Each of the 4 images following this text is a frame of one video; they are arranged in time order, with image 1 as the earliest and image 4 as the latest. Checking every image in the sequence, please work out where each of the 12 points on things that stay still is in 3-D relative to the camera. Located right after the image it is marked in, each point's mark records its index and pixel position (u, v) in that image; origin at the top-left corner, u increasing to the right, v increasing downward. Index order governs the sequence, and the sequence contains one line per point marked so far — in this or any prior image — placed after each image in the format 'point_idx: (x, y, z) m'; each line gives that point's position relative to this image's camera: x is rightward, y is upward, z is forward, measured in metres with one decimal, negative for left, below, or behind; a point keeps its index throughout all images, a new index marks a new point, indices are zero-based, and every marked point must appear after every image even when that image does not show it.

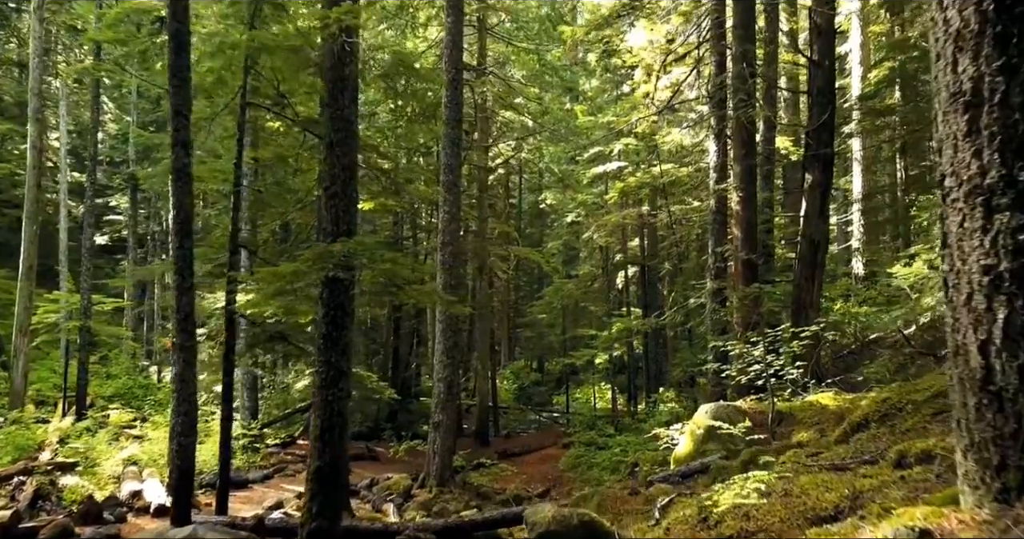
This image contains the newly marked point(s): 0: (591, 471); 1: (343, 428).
0: (+1.7, -4.4, +15.9) m
1: (-1.6, -1.5, +6.7) m
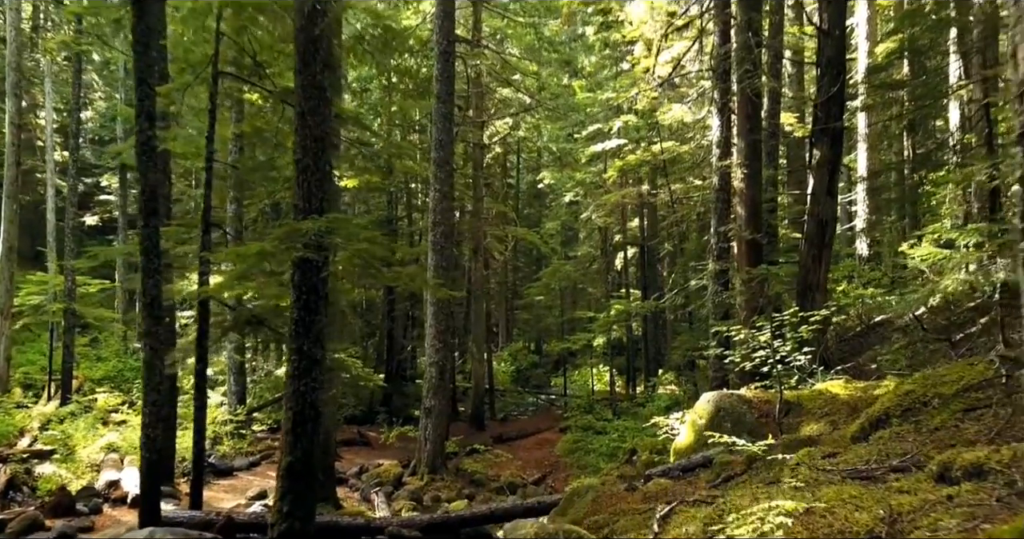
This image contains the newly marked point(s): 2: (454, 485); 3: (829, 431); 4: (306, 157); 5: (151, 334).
0: (+1.6, -4.0, +15.5) m
1: (-1.7, -1.3, +6.2) m
2: (-1.0, -3.9, +13.2) m
3: (+2.7, -1.4, +6.1) m
4: (-1.8, +1.0, +6.3) m
5: (-3.7, -0.7, +7.5) m
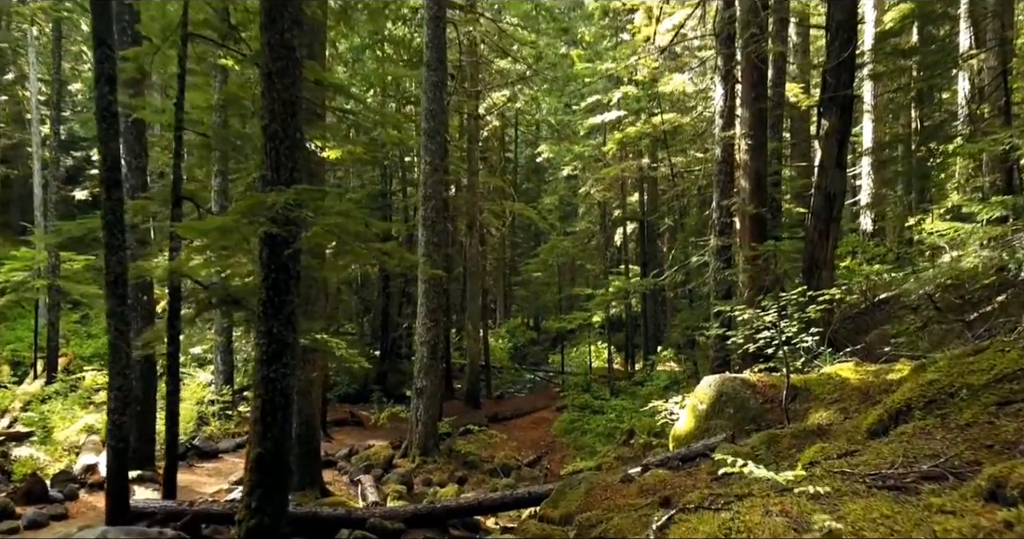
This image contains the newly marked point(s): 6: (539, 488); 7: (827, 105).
0: (+1.5, -3.5, +15.1) m
1: (-1.8, -1.1, +5.8) m
2: (-1.2, -3.5, +12.9) m
3: (+2.6, -1.2, +5.7) m
4: (-1.9, +1.2, +5.8) m
5: (-3.8, -0.4, +7.0) m
6: (+0.3, -2.2, +7.4) m
7: (+4.4, +2.3, +10.3) m
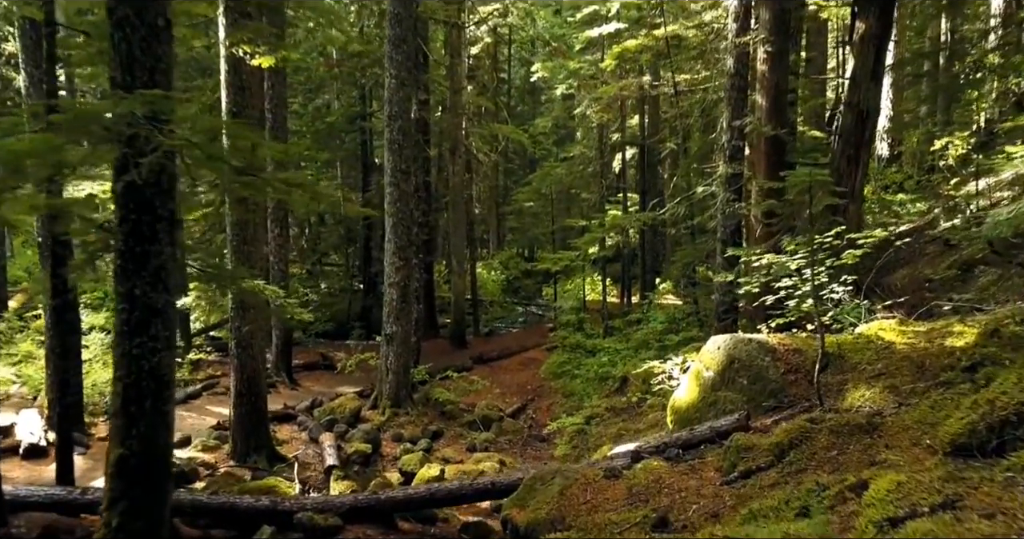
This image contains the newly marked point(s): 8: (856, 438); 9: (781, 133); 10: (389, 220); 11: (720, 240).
0: (+1.2, -2.2, +13.9) m
1: (-2.1, -0.8, +4.3) m
2: (-1.5, -2.4, +11.6) m
3: (+2.3, -0.8, +4.2) m
4: (-2.2, +1.5, +4.1) m
5: (-4.1, 0.0, +5.5) m
6: (0.0, -1.7, +6.1) m
7: (+4.1, +3.1, +8.5) m
8: (+2.0, -1.0, +4.2) m
9: (+3.4, +1.7, +9.1) m
10: (-1.9, +0.8, +11.5) m
11: (+2.9, +0.4, +10.3) m
